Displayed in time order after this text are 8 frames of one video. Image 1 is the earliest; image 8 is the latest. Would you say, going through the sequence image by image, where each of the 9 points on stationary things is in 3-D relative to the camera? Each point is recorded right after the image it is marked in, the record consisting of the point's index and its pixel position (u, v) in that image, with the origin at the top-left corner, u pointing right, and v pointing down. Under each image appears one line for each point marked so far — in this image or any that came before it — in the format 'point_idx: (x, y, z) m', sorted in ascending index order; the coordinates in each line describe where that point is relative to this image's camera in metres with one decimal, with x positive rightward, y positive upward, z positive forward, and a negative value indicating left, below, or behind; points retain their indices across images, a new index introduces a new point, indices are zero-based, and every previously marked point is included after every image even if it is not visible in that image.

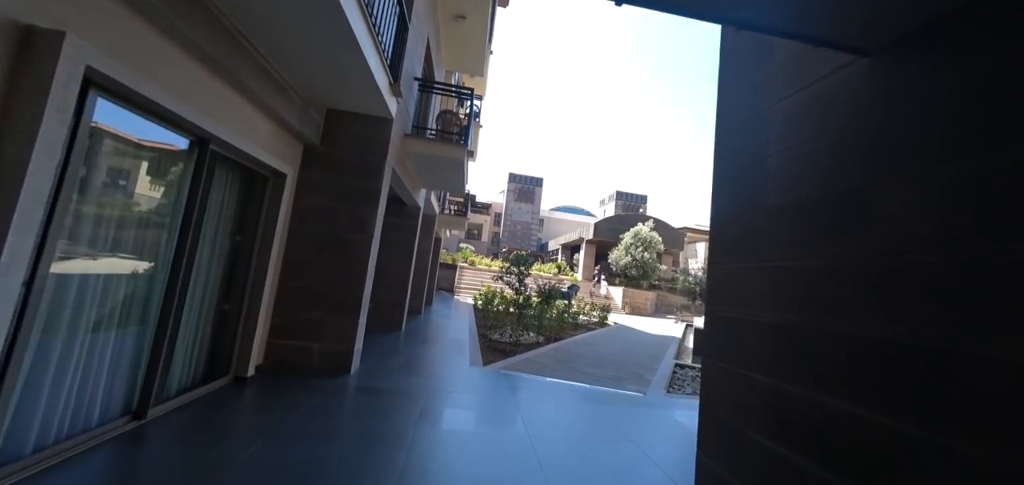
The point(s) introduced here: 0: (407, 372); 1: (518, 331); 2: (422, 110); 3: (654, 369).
0: (-1.4, -1.7, +4.6) m
1: (+0.1, -2.1, +8.5) m
2: (-1.5, +2.2, +5.7) m
3: (+2.5, -2.3, +6.2) m
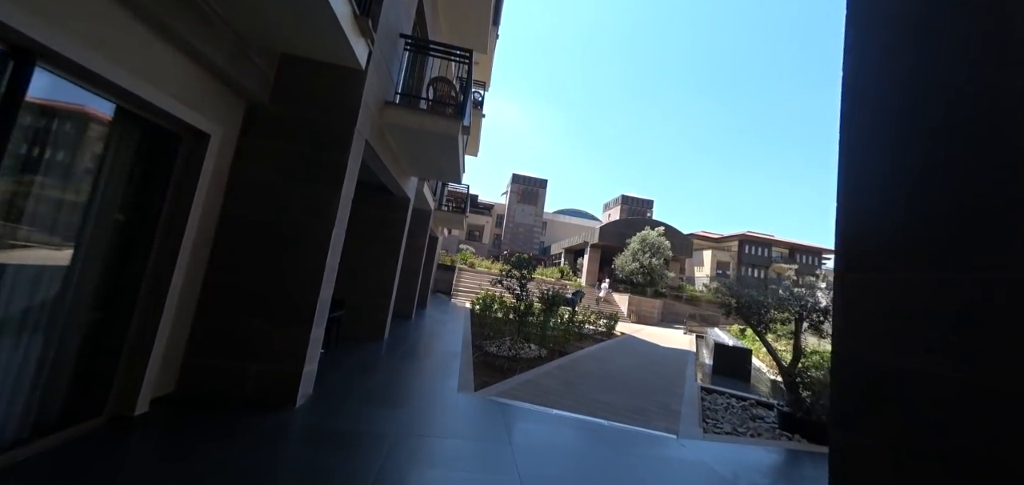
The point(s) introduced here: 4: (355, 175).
0: (-1.4, -1.6, +3.6) m
1: (+0.1, -2.1, +7.5) m
2: (-1.4, +2.2, +4.8) m
3: (+2.5, -2.3, +5.3) m
4: (-1.5, +0.6, +3.4) m
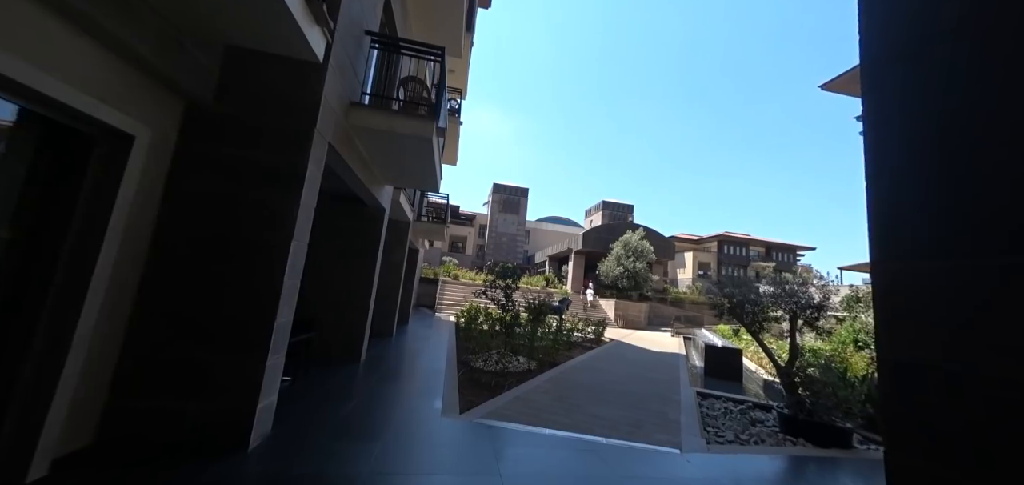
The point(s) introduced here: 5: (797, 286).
0: (-1.5, -1.7, +3.2) m
1: (-0.1, -2.3, +7.2) m
2: (-1.7, +2.1, +4.5) m
3: (+2.4, -2.3, +5.0) m
4: (-1.7, +0.5, +3.1) m
5: (+4.3, -0.7, +5.3) m
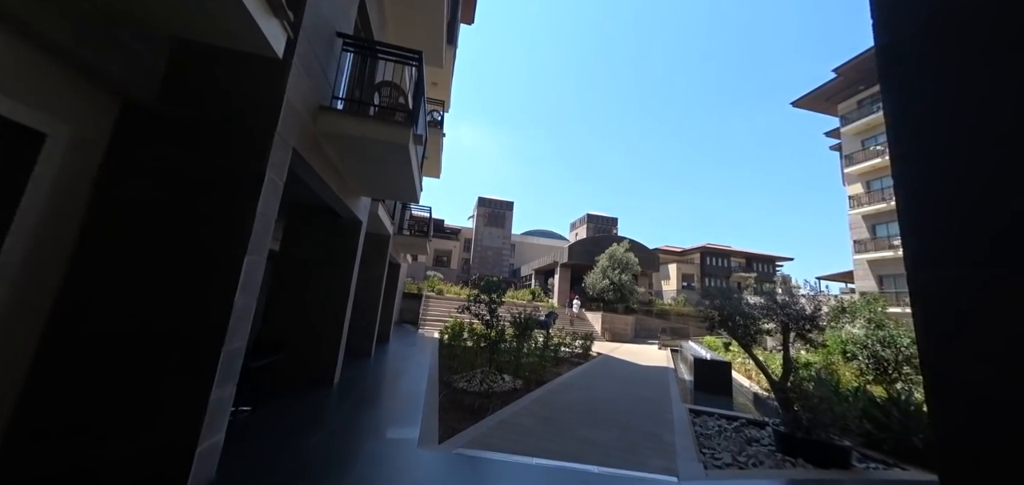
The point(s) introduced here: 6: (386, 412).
0: (-1.6, -1.9, +2.9) m
1: (-0.4, -2.6, +6.9) m
2: (-1.9, +1.9, +4.3) m
3: (+2.2, -2.5, +4.8) m
4: (-1.8, +0.4, +2.8) m
5: (+4.0, -0.8, +5.2) m
6: (-1.7, -2.3, +4.7) m
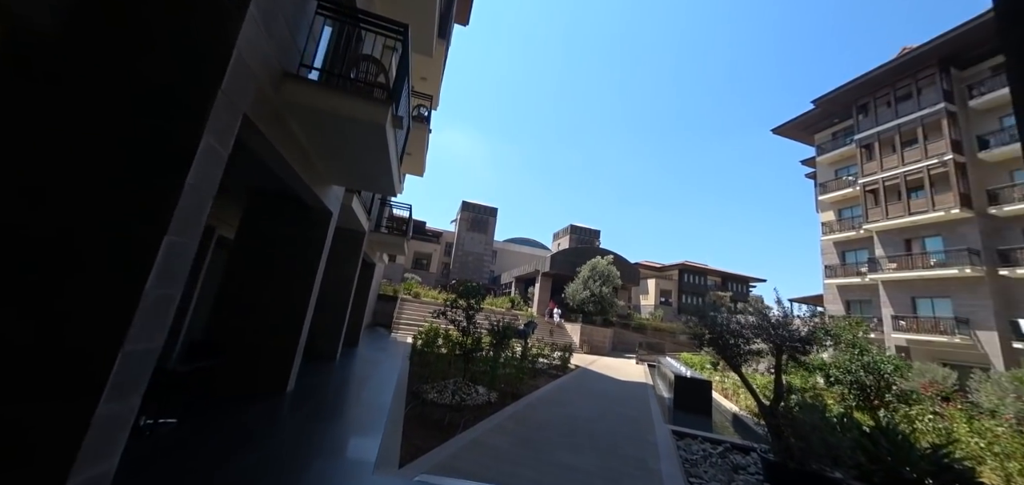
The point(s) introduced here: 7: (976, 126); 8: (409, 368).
0: (-1.8, -1.7, +2.4) m
1: (-0.9, -2.6, +6.4) m
2: (-2.0, +2.0, +3.9) m
3: (+1.8, -2.6, +4.5) m
4: (-1.9, +0.5, +2.3) m
5: (+3.8, -1.1, +5.0) m
6: (-2.0, -2.2, +4.2) m
7: (+22.0, +5.5, +17.1) m
8: (-2.4, -3.0, +8.4) m
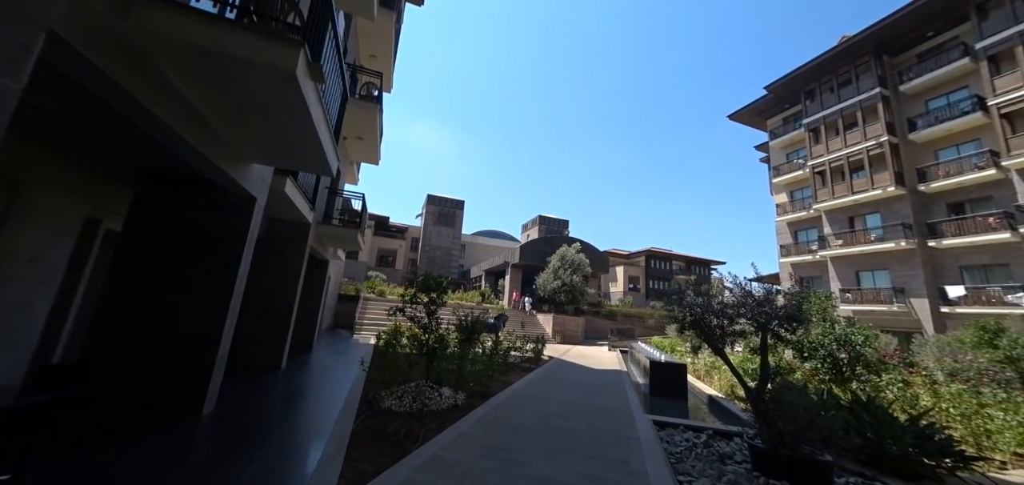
0: (-2.0, -1.6, +1.6) m
1: (-1.4, -2.4, +5.7) m
2: (-2.5, +2.1, +3.0) m
3: (+1.4, -2.3, +4.1) m
4: (-2.2, +0.6, +1.5) m
5: (+3.3, -0.7, +4.7) m
6: (-2.4, -2.1, +3.5) m
7: (+20.2, +6.8, +18.2) m
8: (-3.1, -2.8, +7.6) m
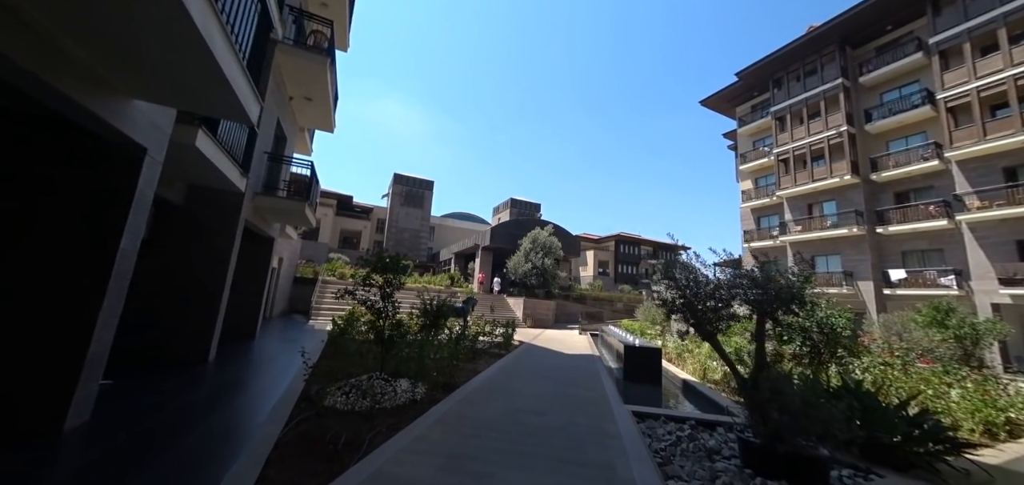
0: (-2.2, -1.4, +0.8) m
1: (-1.9, -2.0, +5.0) m
2: (-2.7, +2.4, +2.0) m
3: (+1.1, -2.1, +3.6) m
4: (-2.3, +0.9, +0.6) m
5: (+2.9, -0.4, +4.3) m
6: (-2.6, -1.7, +2.6) m
7: (+18.7, +7.5, +18.8) m
8: (-3.7, -2.3, +6.7) m
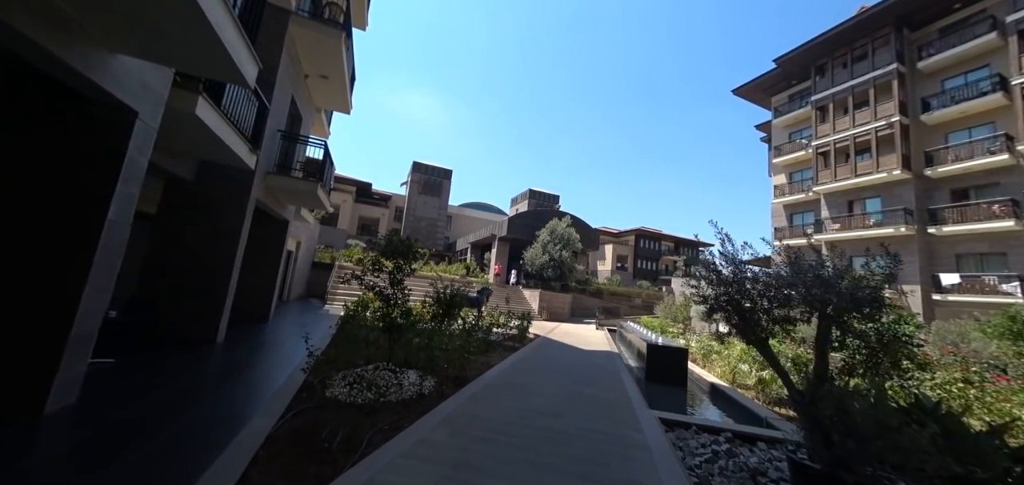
0: (-2.1, -1.3, +0.5) m
1: (-1.7, -1.7, +4.7) m
2: (-2.5, +2.6, +1.7) m
3: (+1.2, -1.9, +3.1) m
4: (-2.2, +1.0, +0.3) m
5: (+3.1, -0.3, +3.7) m
6: (-2.5, -1.5, +2.4) m
7: (+19.8, +7.4, +17.3) m
8: (-3.5, -2.0, +6.5) m
